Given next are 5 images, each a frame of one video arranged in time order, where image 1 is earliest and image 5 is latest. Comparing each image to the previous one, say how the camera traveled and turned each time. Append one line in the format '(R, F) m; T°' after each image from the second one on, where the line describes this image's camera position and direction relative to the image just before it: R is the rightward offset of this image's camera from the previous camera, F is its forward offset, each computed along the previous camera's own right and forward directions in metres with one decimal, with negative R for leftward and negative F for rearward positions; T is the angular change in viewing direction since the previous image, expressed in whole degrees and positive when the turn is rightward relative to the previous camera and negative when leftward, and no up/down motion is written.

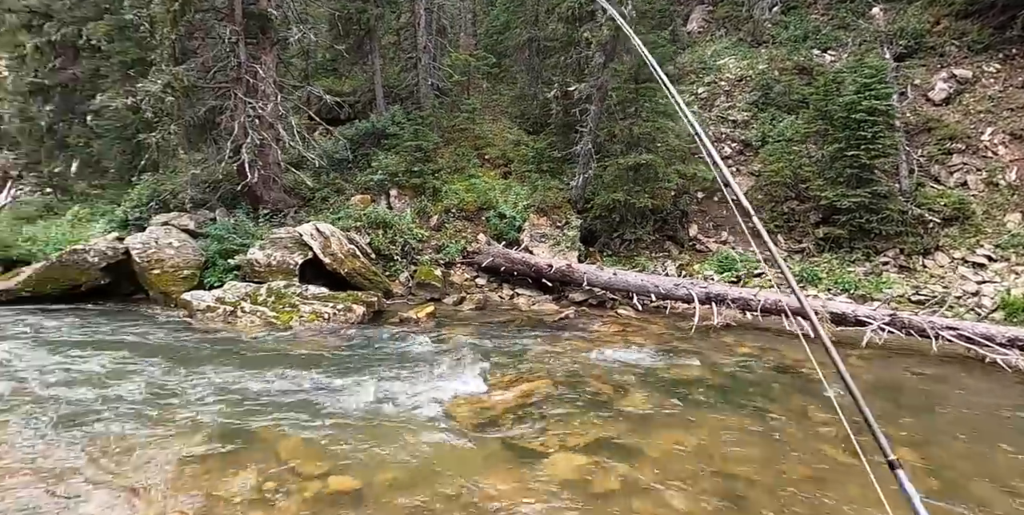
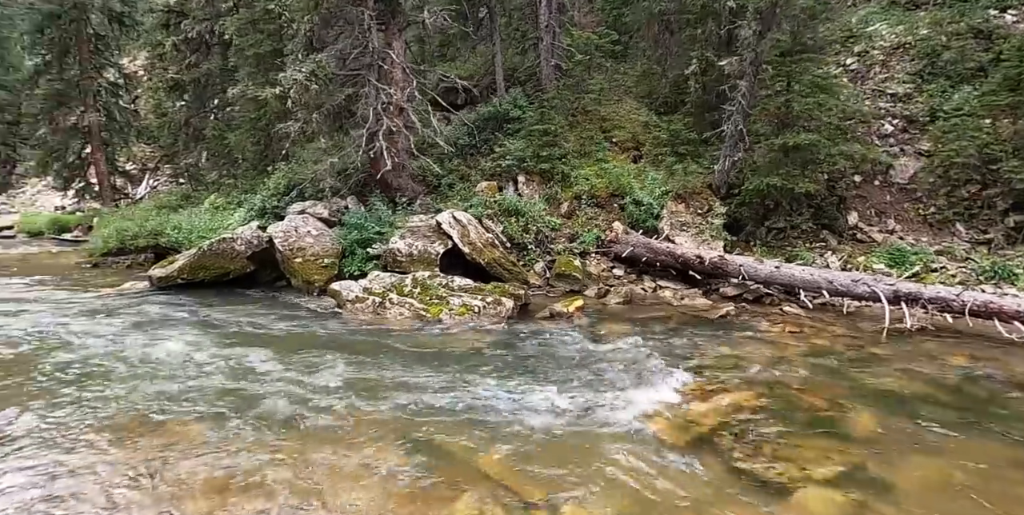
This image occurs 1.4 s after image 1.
(-1.2, +0.6) m; -8°
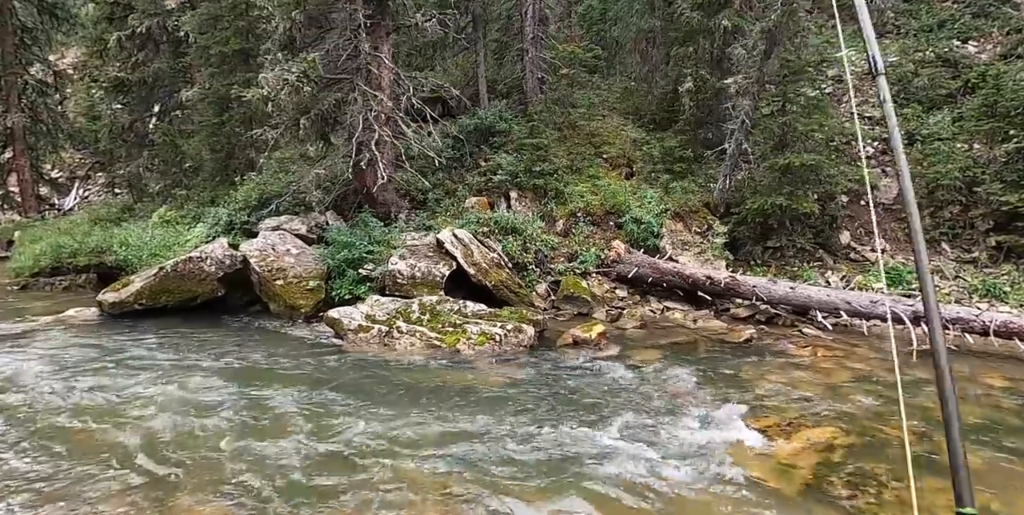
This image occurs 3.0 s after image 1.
(-1.3, +0.8) m; +6°
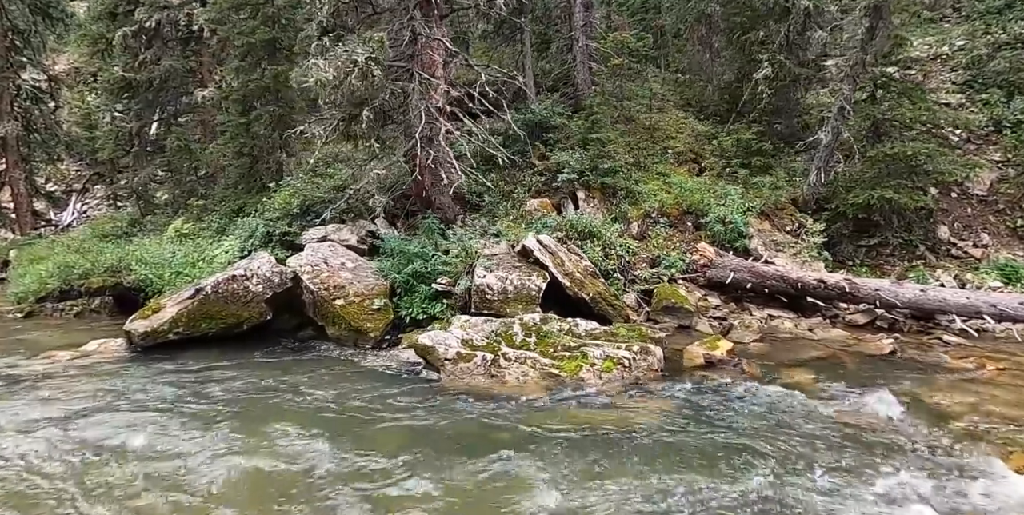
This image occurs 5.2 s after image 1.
(-1.7, +1.4) m; +1°
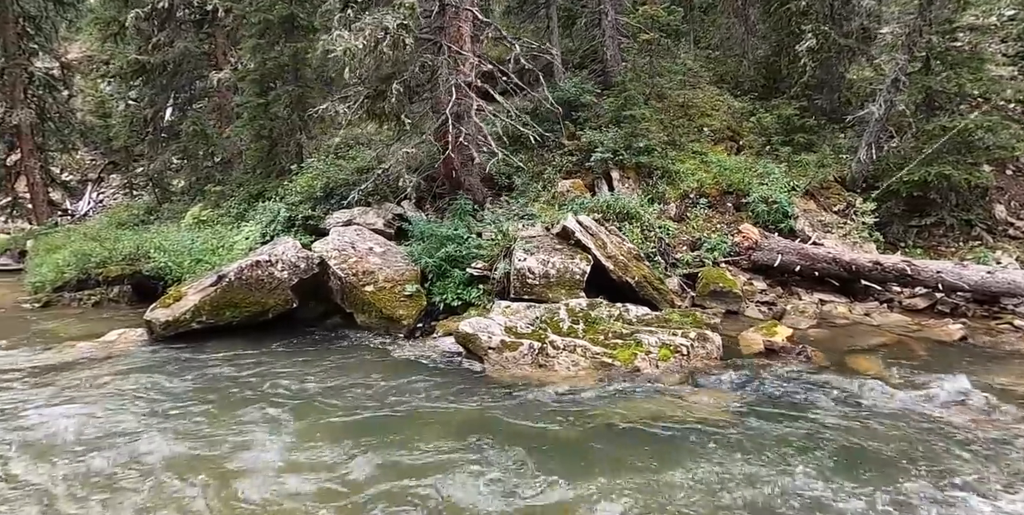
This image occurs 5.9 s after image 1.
(-0.4, +0.5) m; -1°
